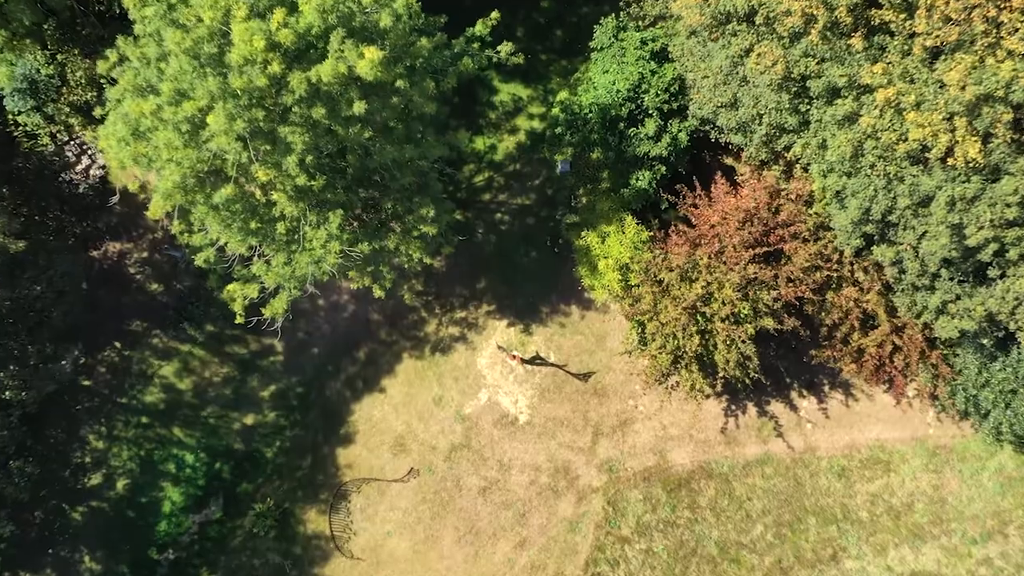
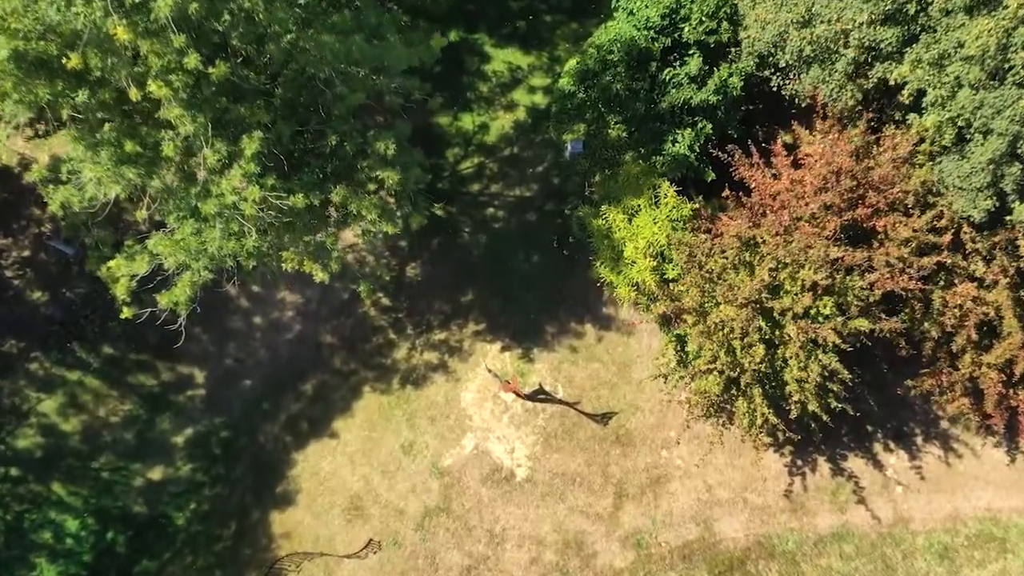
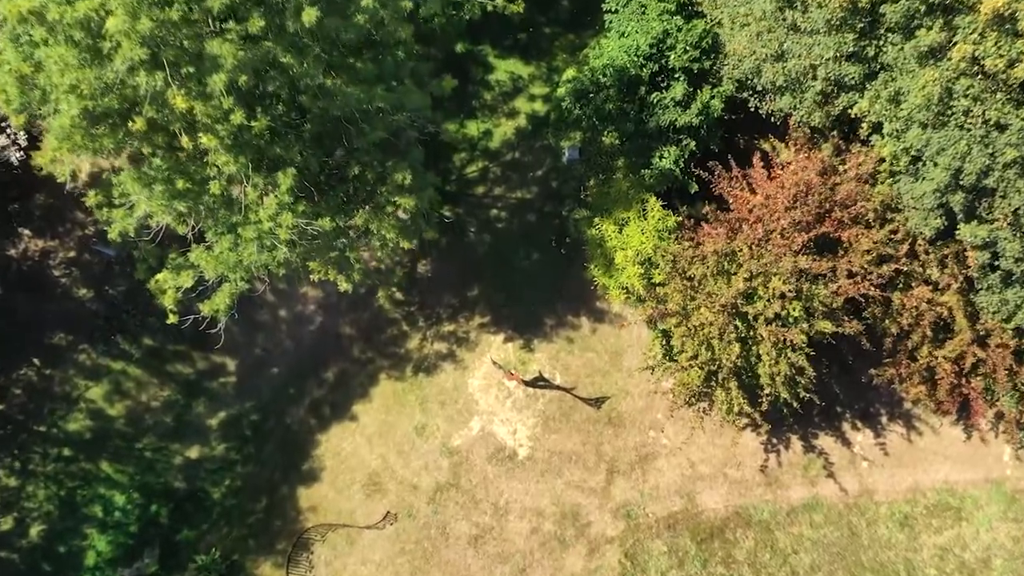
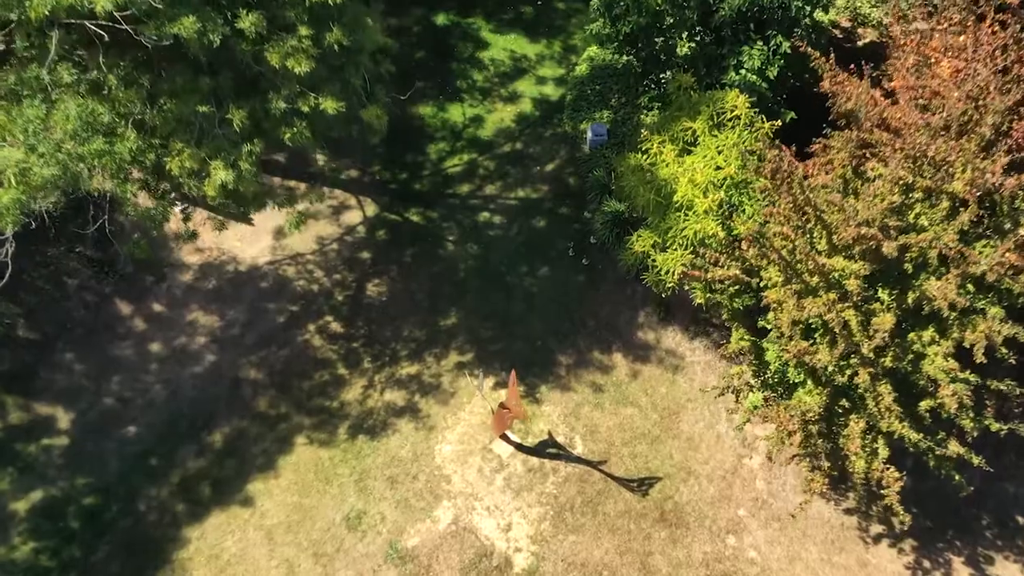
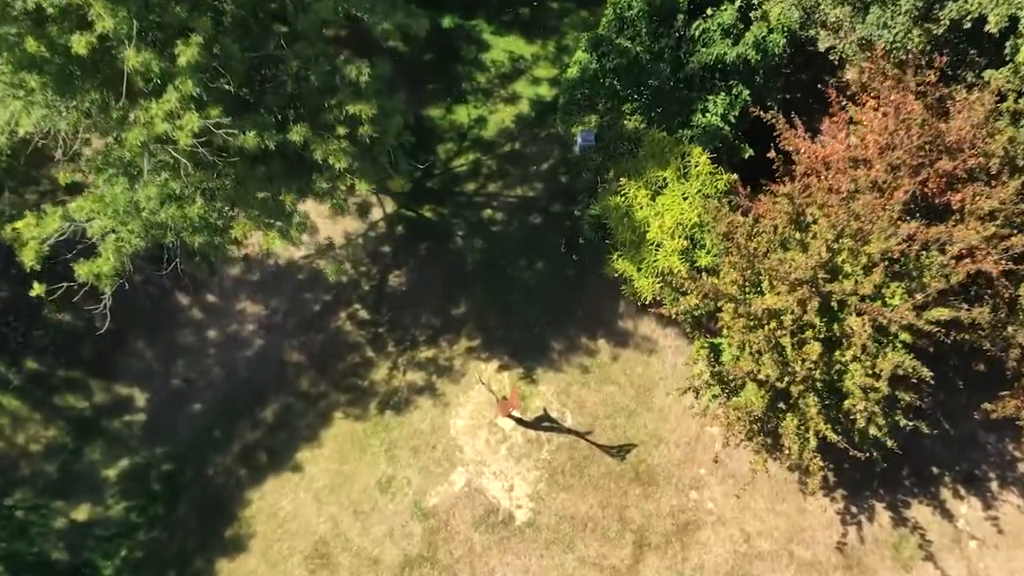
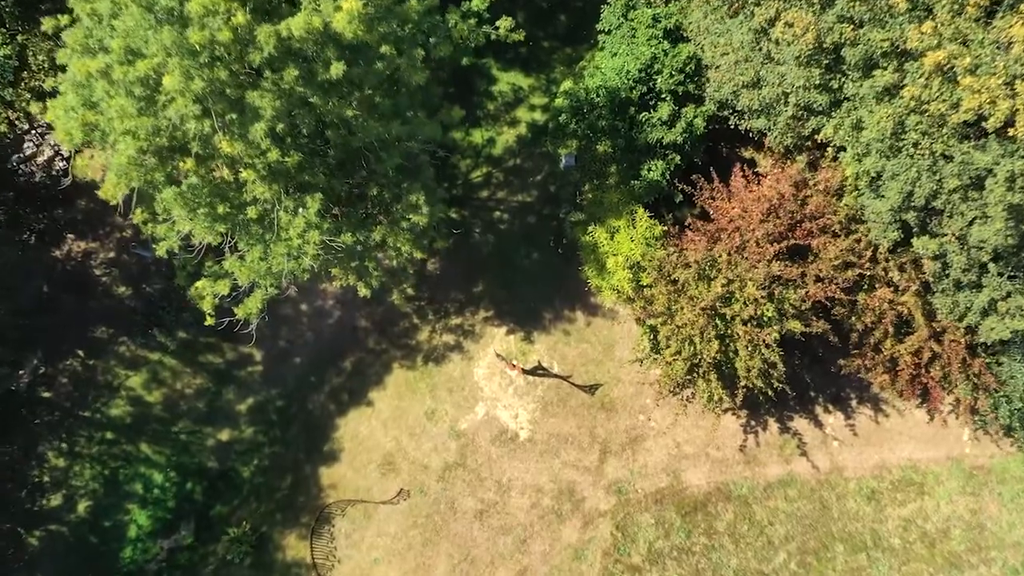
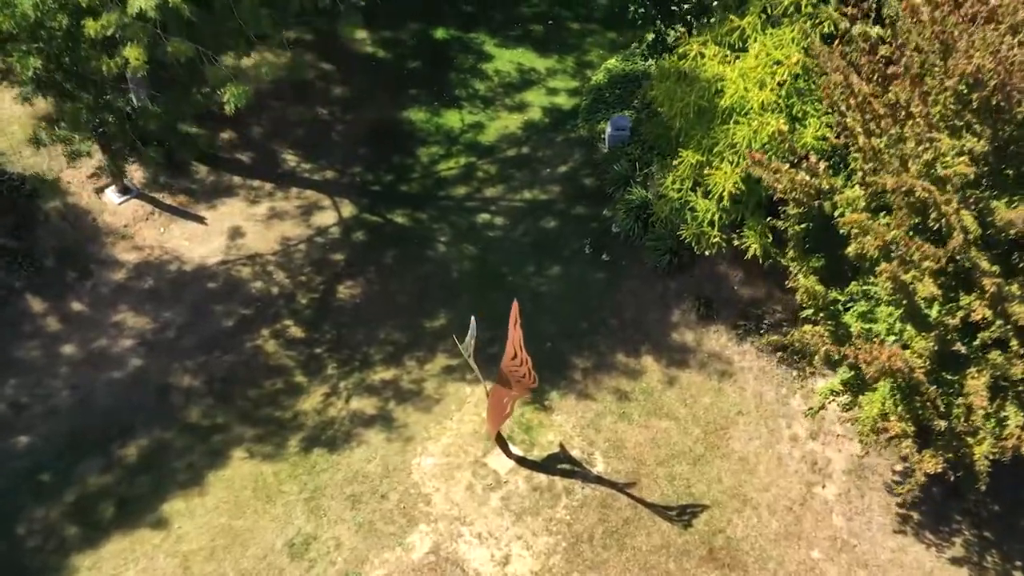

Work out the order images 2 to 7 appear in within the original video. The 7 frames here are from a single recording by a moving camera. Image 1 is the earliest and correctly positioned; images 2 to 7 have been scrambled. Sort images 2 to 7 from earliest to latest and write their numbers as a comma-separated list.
6, 3, 2, 5, 4, 7
